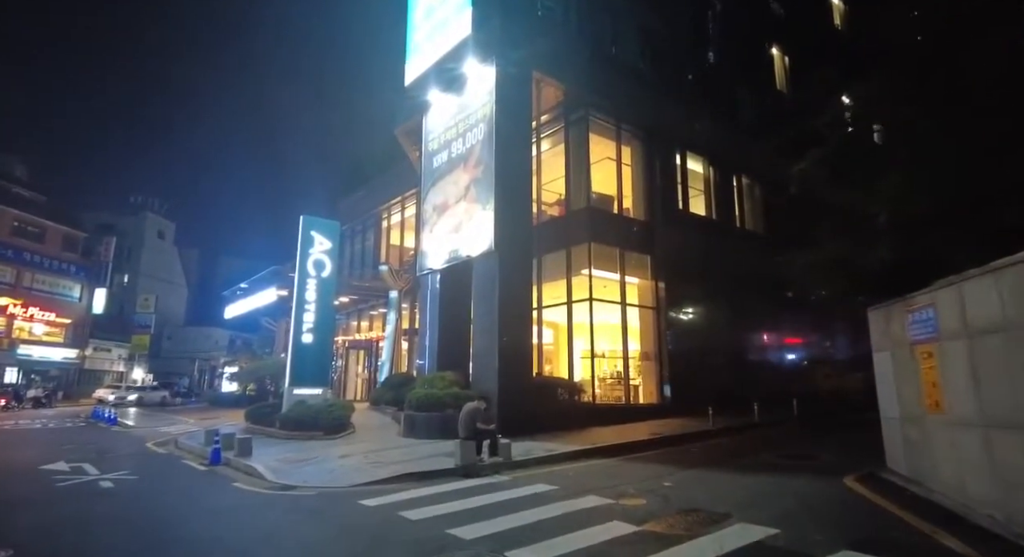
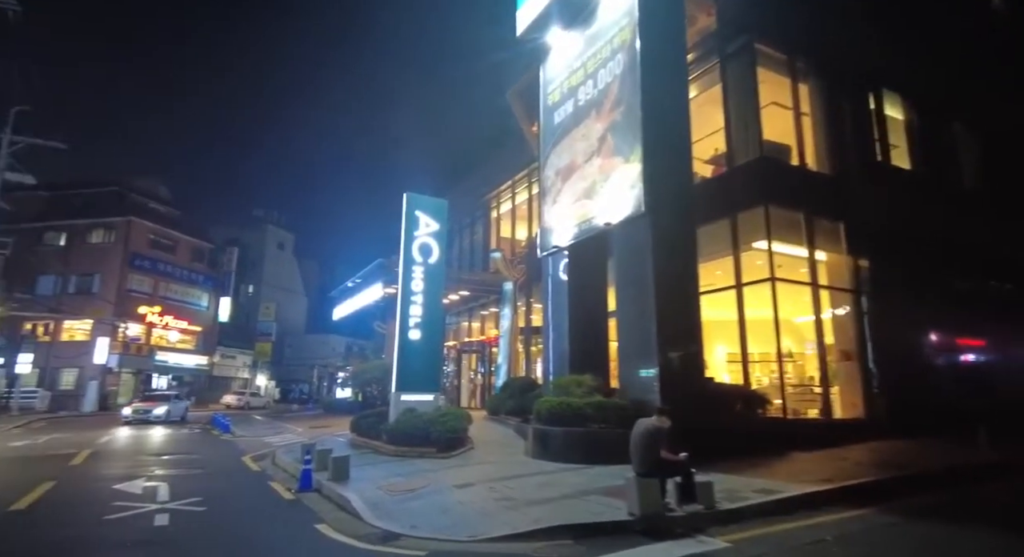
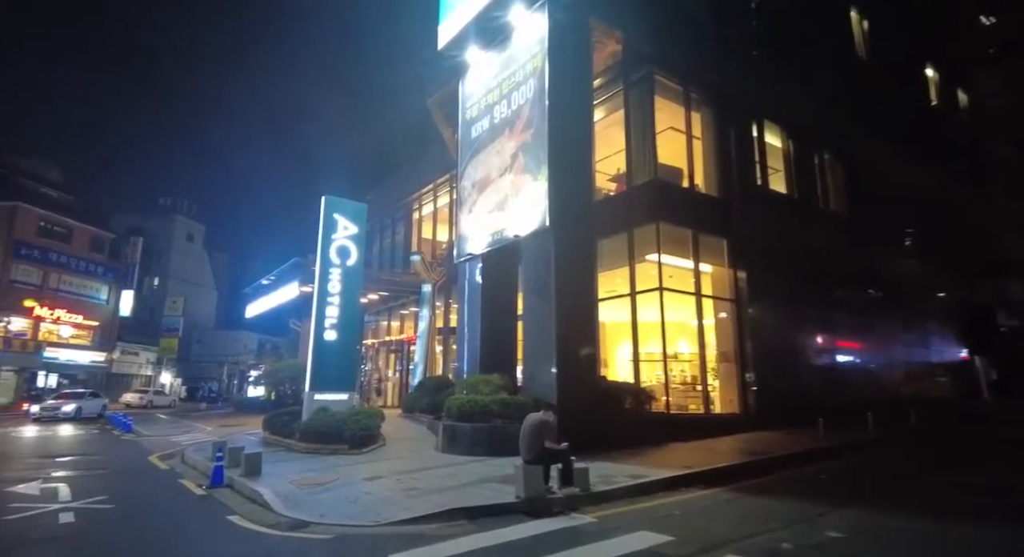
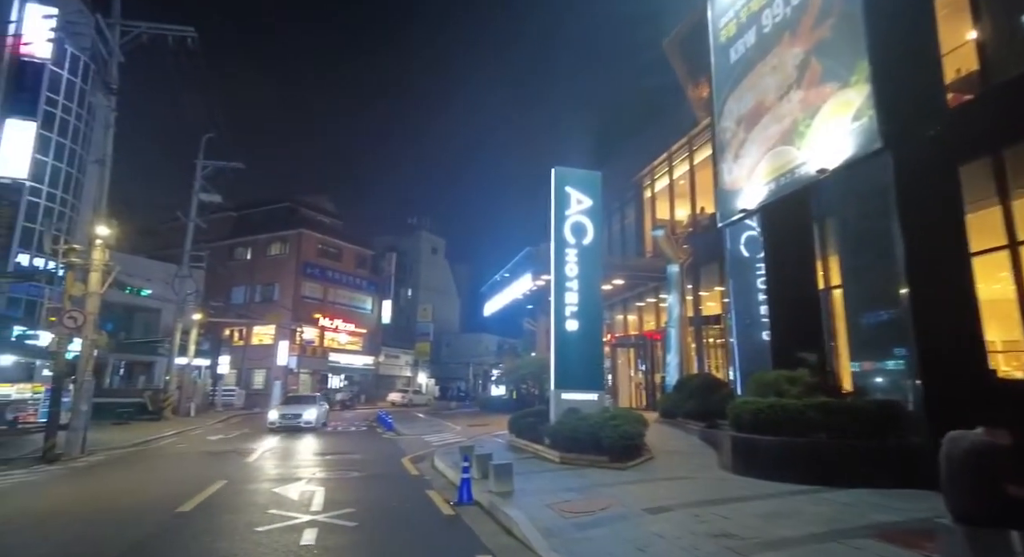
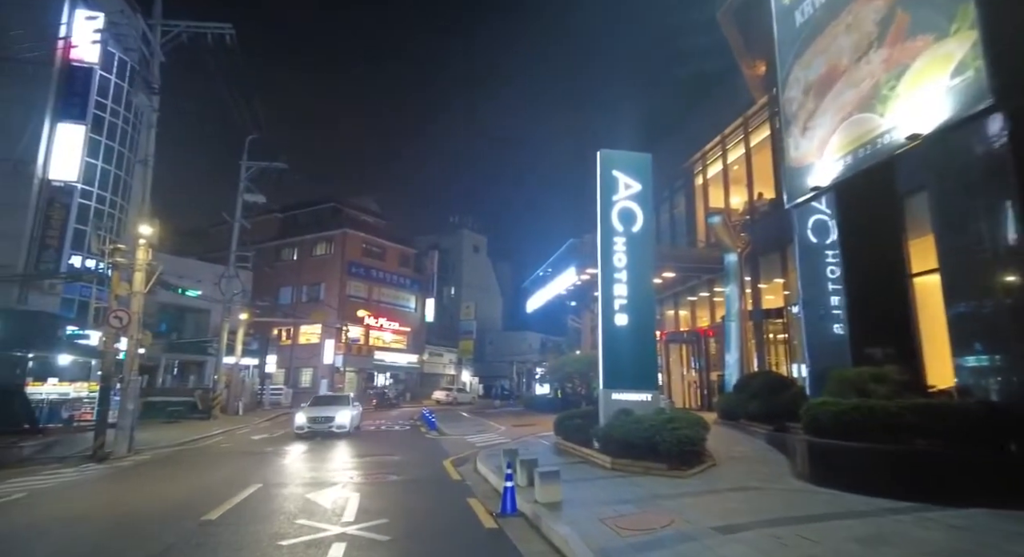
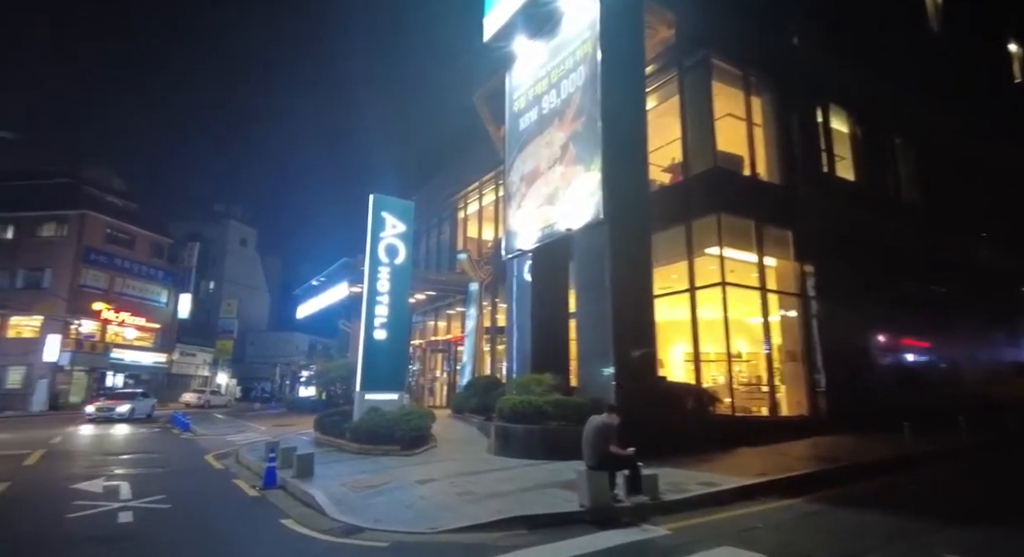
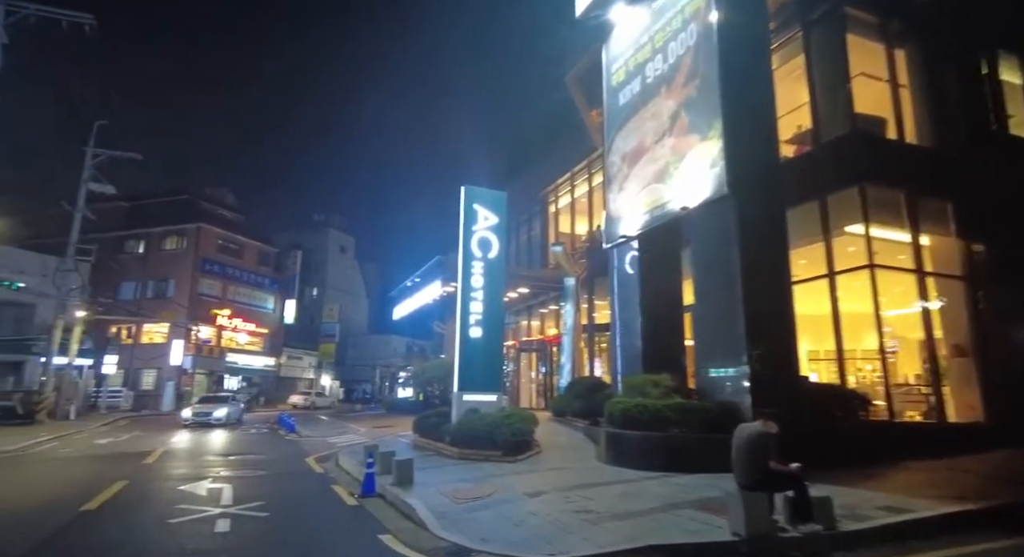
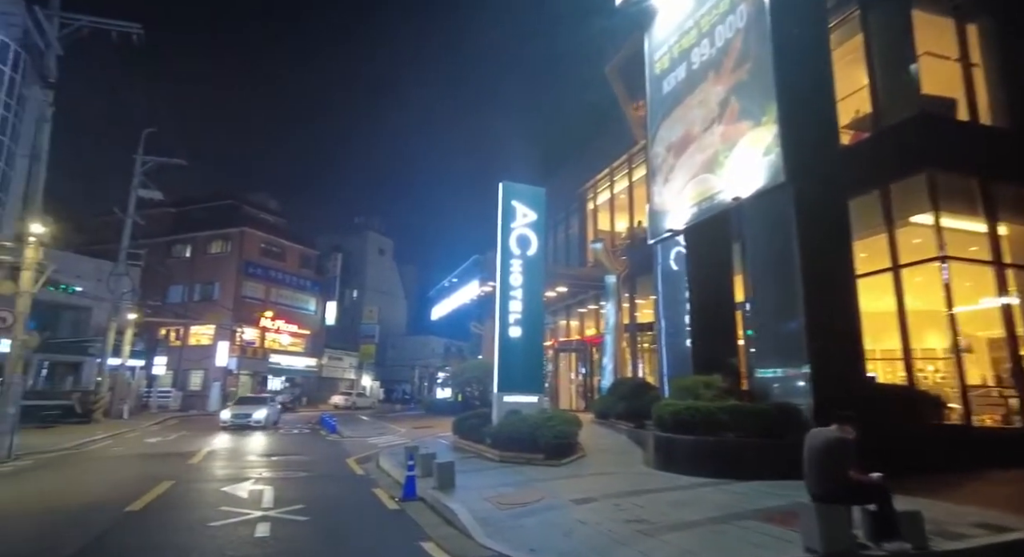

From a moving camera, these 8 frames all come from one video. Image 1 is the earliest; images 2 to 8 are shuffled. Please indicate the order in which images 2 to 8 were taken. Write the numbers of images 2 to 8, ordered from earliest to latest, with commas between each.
3, 6, 2, 7, 8, 4, 5
